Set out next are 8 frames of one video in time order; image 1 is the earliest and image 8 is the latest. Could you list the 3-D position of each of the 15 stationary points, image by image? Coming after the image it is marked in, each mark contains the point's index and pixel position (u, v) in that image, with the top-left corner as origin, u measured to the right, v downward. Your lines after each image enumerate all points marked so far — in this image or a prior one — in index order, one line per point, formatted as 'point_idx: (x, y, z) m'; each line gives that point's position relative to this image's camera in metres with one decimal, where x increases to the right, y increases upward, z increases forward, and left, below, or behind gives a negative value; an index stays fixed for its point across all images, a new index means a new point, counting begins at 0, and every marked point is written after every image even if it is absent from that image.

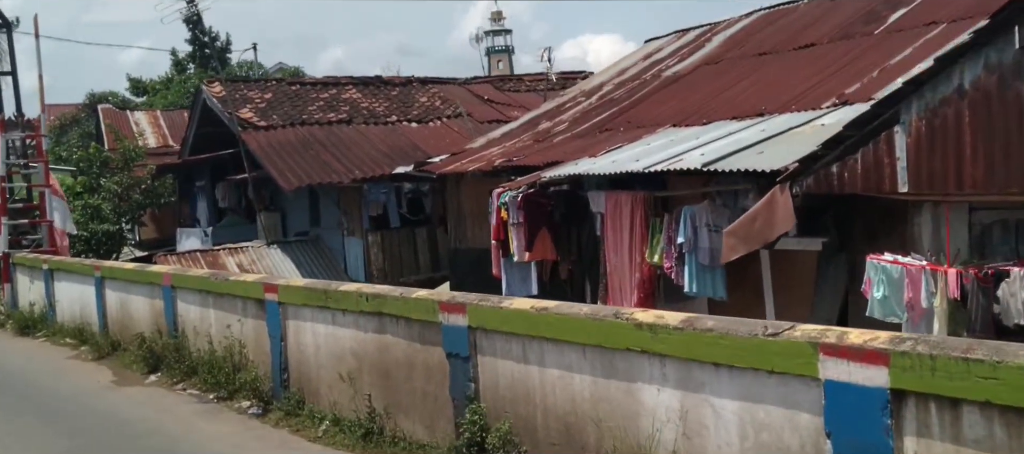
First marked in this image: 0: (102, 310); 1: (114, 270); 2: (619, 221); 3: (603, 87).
0: (-4.5, -0.9, +13.1) m
1: (-4.1, -0.4, +12.5) m
2: (+0.9, 0.0, +9.9) m
3: (+1.1, +1.7, +15.0) m
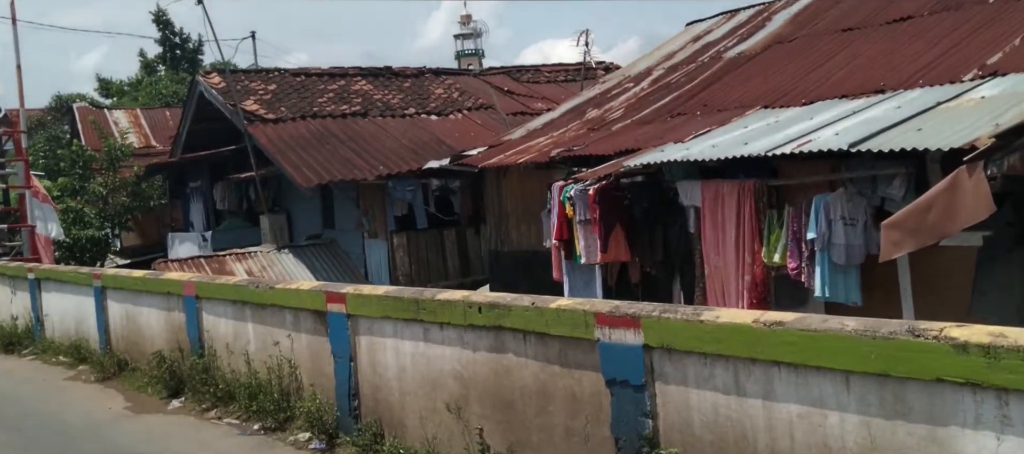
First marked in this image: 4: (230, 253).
0: (-3.9, -0.9, +11.6) m
1: (-3.6, -0.5, +11.0) m
2: (+1.5, +0.1, +8.6) m
3: (+1.6, +1.8, +13.6) m
4: (-3.6, -0.3, +15.4) m
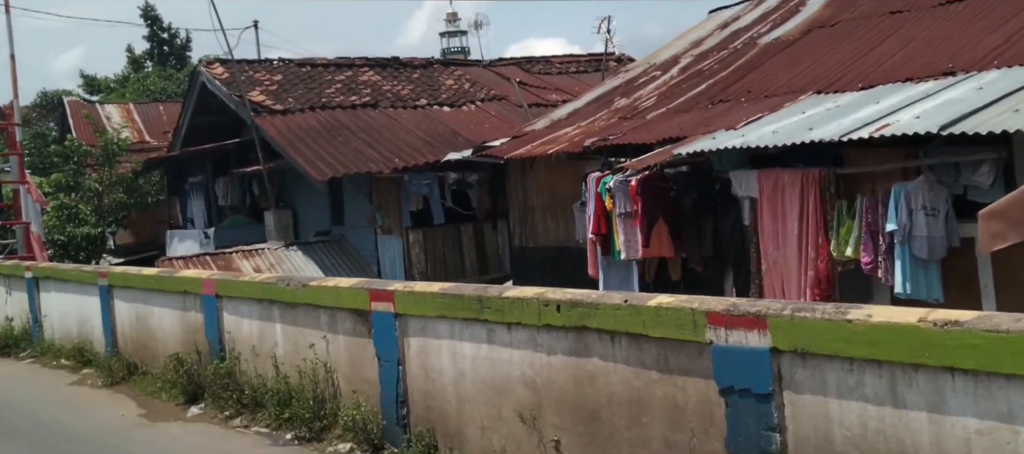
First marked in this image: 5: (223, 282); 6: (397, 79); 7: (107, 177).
0: (-3.7, -0.9, +11.0) m
1: (-3.3, -0.4, +10.4) m
2: (+1.8, +0.1, +8.0) m
3: (+1.8, +1.8, +13.1) m
4: (-3.3, -0.3, +14.7) m
5: (-2.0, -0.4, +8.6) m
6: (-1.6, +2.1, +17.3) m
7: (-6.7, +0.8, +20.0) m
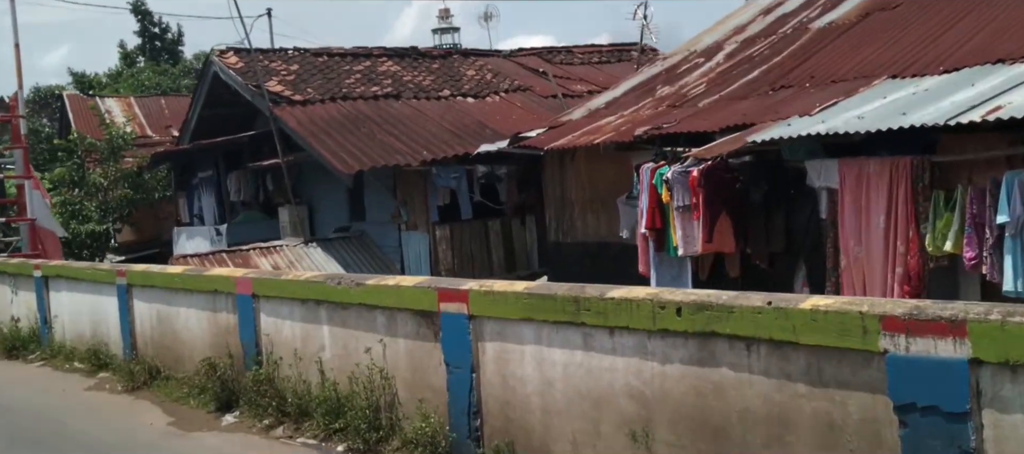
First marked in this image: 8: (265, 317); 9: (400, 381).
0: (-3.3, -0.9, +10.4) m
1: (-2.9, -0.4, +9.7) m
2: (+2.2, +0.2, +7.4) m
3: (+2.2, +1.9, +12.5) m
4: (-3.0, -0.2, +14.1) m
5: (-1.6, -0.4, +8.0) m
6: (-1.3, +2.2, +16.6) m
7: (-6.4, +0.9, +19.3) m
8: (-1.6, -0.6, +8.0) m
9: (-0.6, -0.8, +6.5) m
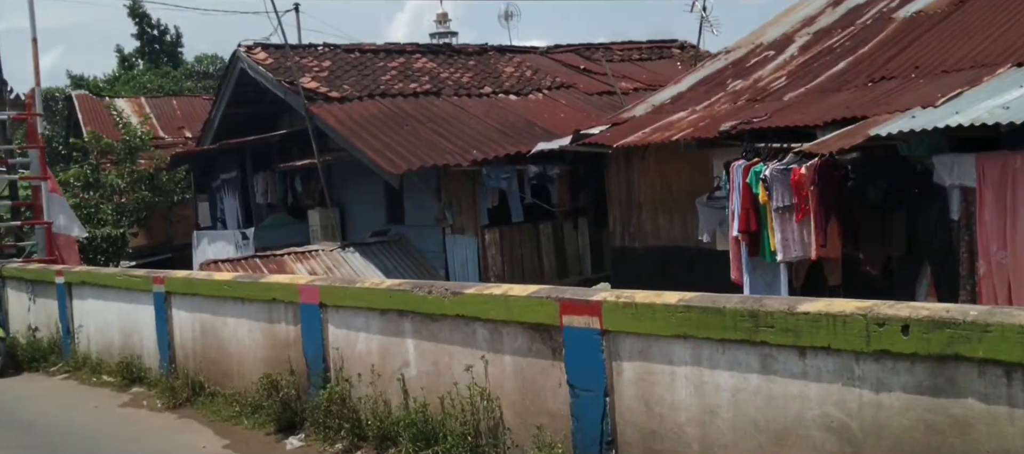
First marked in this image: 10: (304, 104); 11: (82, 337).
0: (-2.7, -0.9, +9.6) m
1: (-2.4, -0.4, +8.9) m
2: (+2.8, +0.2, +6.7) m
3: (+2.7, +1.8, +11.7) m
4: (-2.5, -0.3, +13.3) m
5: (-1.1, -0.4, +7.2) m
6: (-0.8, +2.1, +15.9) m
7: (-5.9, +0.8, +18.5) m
8: (-1.0, -0.6, +7.2) m
9: (0.0, -0.8, +5.7) m
10: (-2.3, +1.3, +13.2) m
11: (-4.2, -1.1, +11.7) m
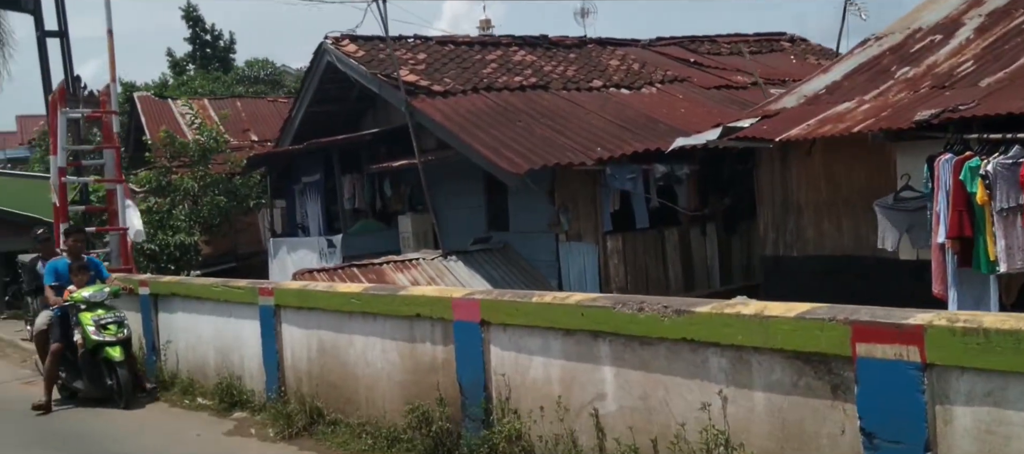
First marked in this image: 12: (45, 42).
0: (-1.7, -0.9, +8.5) m
1: (-1.3, -0.4, +7.8) m
2: (+3.7, +0.1, +5.4) m
3: (+3.9, +1.8, +10.4) m
4: (-1.2, -0.3, +12.2) m
5: (-0.1, -0.4, +6.0) m
6: (+0.5, +2.0, +14.7) m
7: (-4.5, +0.7, +17.5) m
8: (0.0, -0.6, +6.1) m
9: (+0.9, -0.8, +4.5) m
10: (-1.1, +1.3, +12.1) m
11: (-3.0, -1.1, +10.7) m
12: (-5.5, +2.1, +14.2) m
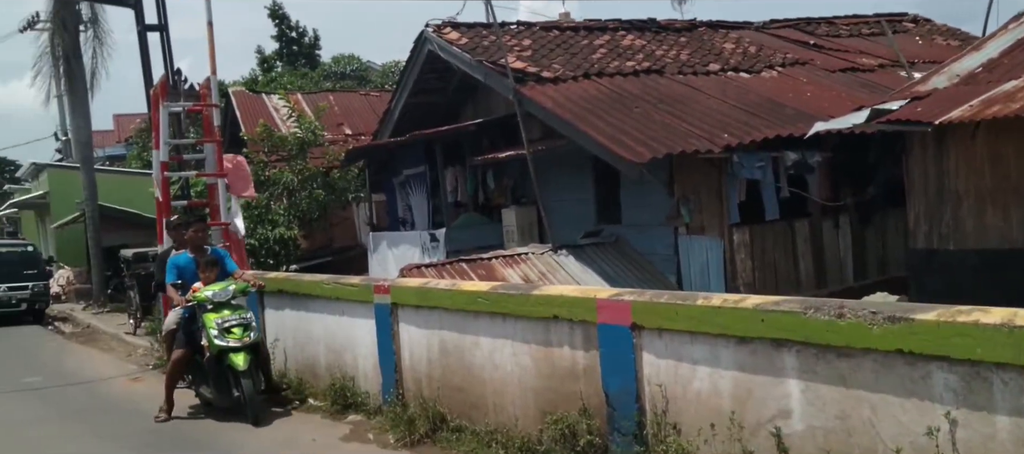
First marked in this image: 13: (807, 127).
0: (-0.8, -0.9, +7.9) m
1: (-0.5, -0.4, +7.2) m
2: (+4.4, +0.2, +4.4) m
3: (+4.9, +1.9, +9.5) m
4: (-0.1, -0.3, +11.6) m
5: (+0.6, -0.4, +5.3) m
6: (+1.8, +2.1, +14.0) m
7: (-3.0, +0.8, +17.1) m
8: (+0.7, -0.6, +5.4) m
9: (+1.5, -0.8, +3.8) m
10: (+0.1, +1.4, +11.5) m
11: (-2.0, -1.1, +10.2) m
12: (-4.2, +2.2, +13.8) m
13: (+2.7, +0.9, +11.2) m
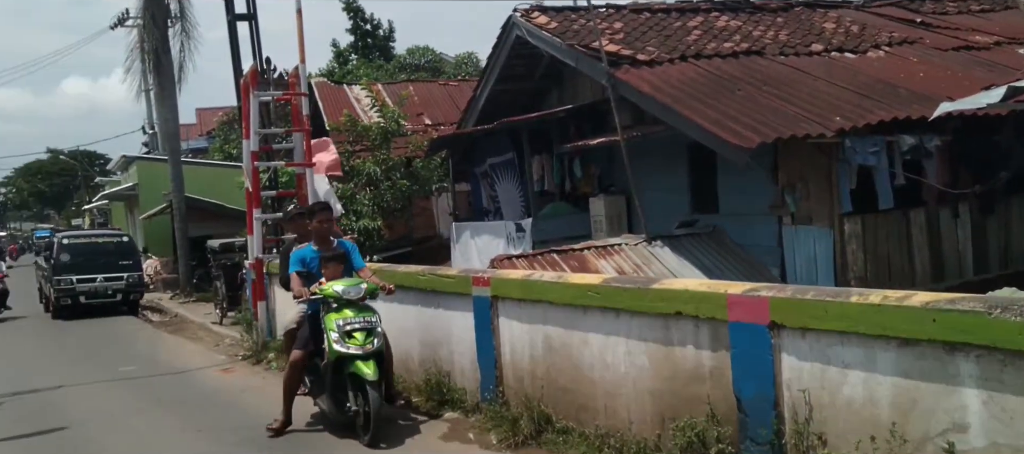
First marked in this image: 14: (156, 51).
0: (-0.1, -0.8, +7.4) m
1: (+0.2, -0.3, +6.8) m
2: (+4.8, +0.2, +3.7) m
3: (+5.6, +1.9, +8.6) m
4: (+0.8, -0.2, +11.1) m
5: (+1.2, -0.3, +4.8) m
6: (+2.9, +2.2, +13.3) m
7: (-1.8, +0.9, +16.8) m
8: (+1.2, -0.5, +4.8) m
9: (+1.9, -0.8, +3.2) m
10: (+0.9, +1.4, +10.9) m
11: (-1.2, -1.0, +9.8) m
12: (-3.2, +2.3, +13.5) m
13: (+3.6, +1.0, +10.5) m
14: (-4.9, +2.4, +16.4) m
